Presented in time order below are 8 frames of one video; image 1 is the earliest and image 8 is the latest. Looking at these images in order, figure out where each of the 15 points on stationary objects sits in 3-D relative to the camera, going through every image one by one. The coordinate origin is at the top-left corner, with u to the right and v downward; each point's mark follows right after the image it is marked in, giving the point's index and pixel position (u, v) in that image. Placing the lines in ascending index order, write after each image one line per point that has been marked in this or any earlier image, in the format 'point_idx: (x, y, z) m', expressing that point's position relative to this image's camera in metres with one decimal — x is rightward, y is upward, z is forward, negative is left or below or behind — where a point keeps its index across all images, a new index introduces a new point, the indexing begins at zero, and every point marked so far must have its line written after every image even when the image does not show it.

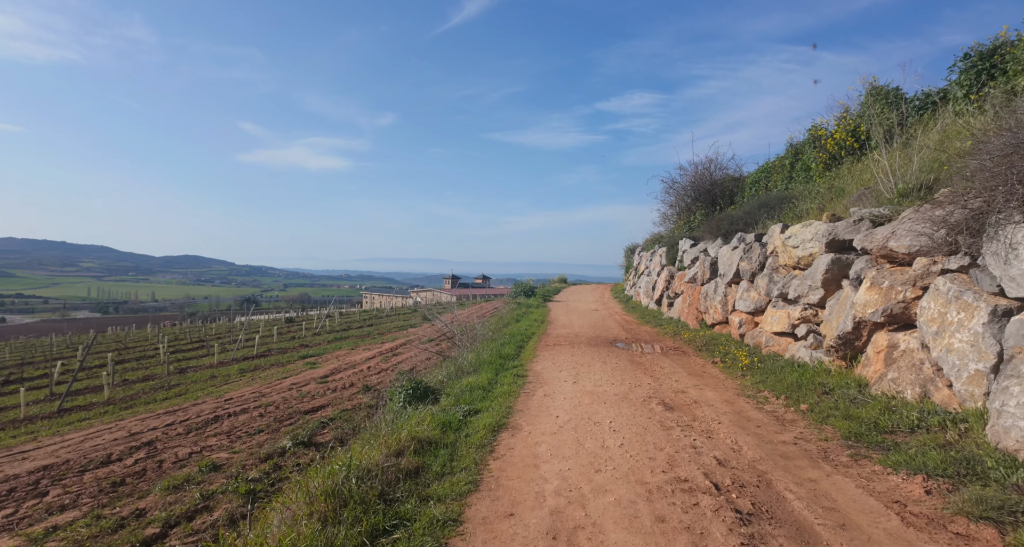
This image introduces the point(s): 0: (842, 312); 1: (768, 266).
0: (+4.5, -0.5, +7.2) m
1: (+4.9, +0.1, +10.0) m
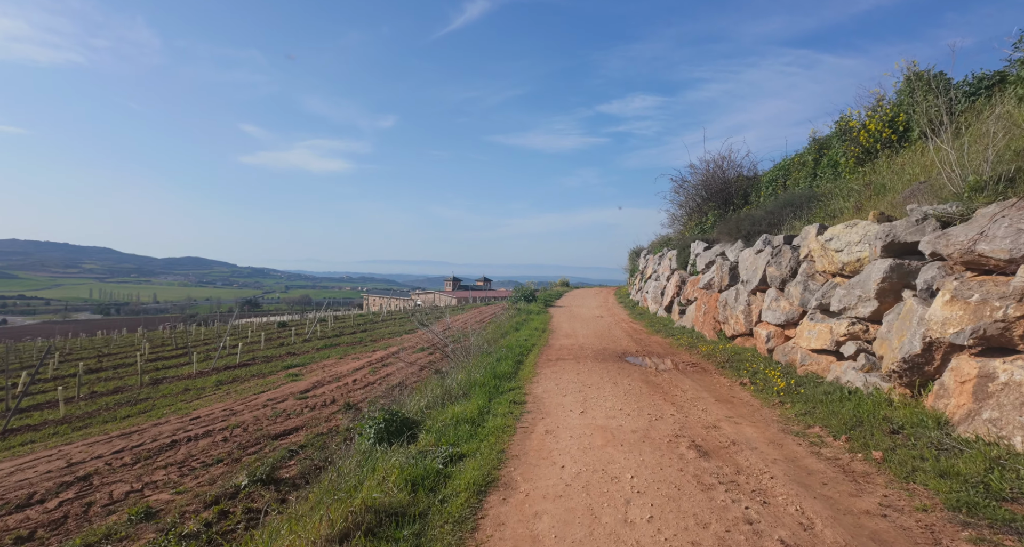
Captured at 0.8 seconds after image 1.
0: (+4.4, -0.6, +5.9) m
1: (+4.8, 0.0, +8.8) m
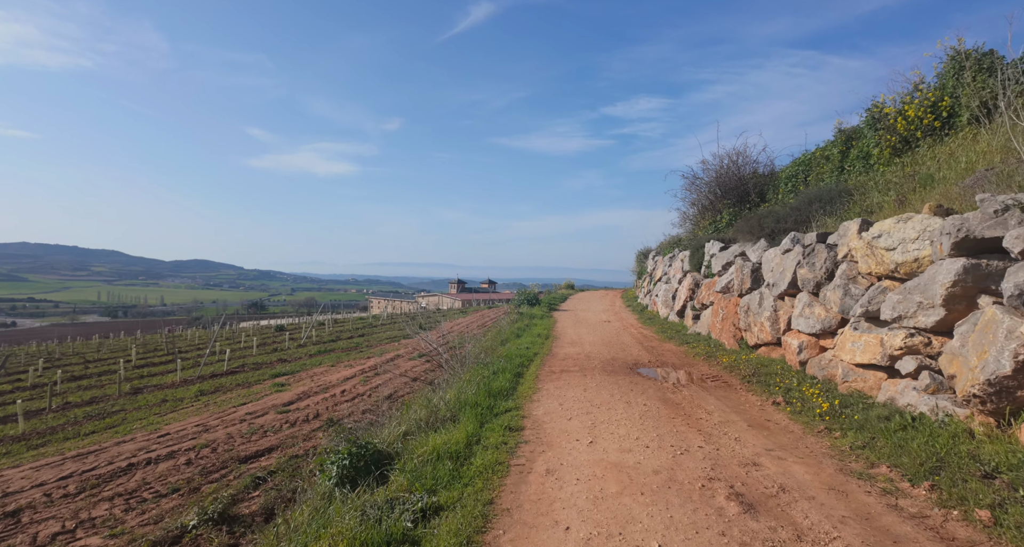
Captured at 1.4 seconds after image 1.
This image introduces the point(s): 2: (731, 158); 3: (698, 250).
0: (+4.3, -0.6, +4.8) m
1: (+4.8, 0.0, +7.7) m
2: (+7.7, +4.1, +18.6) m
3: (+5.8, +0.7, +16.6) m
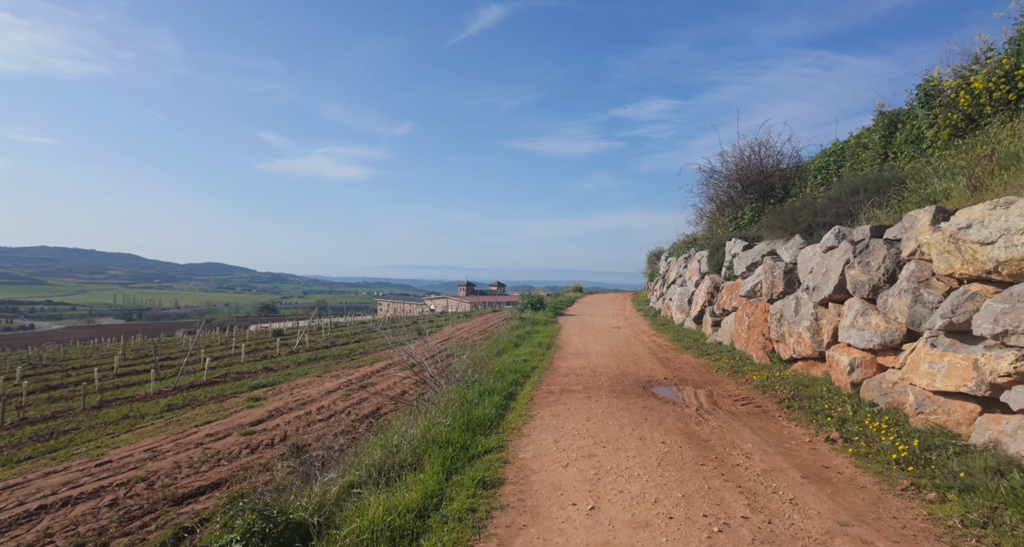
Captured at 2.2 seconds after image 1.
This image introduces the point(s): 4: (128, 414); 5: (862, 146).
0: (+4.1, -0.7, +3.3) m
1: (+4.6, 0.0, +6.2) m
2: (+7.8, +4.0, +17.1) m
3: (+5.8, +0.7, +15.0) m
4: (-9.2, -3.3, +12.7) m
5: (+8.8, +3.2, +13.3) m
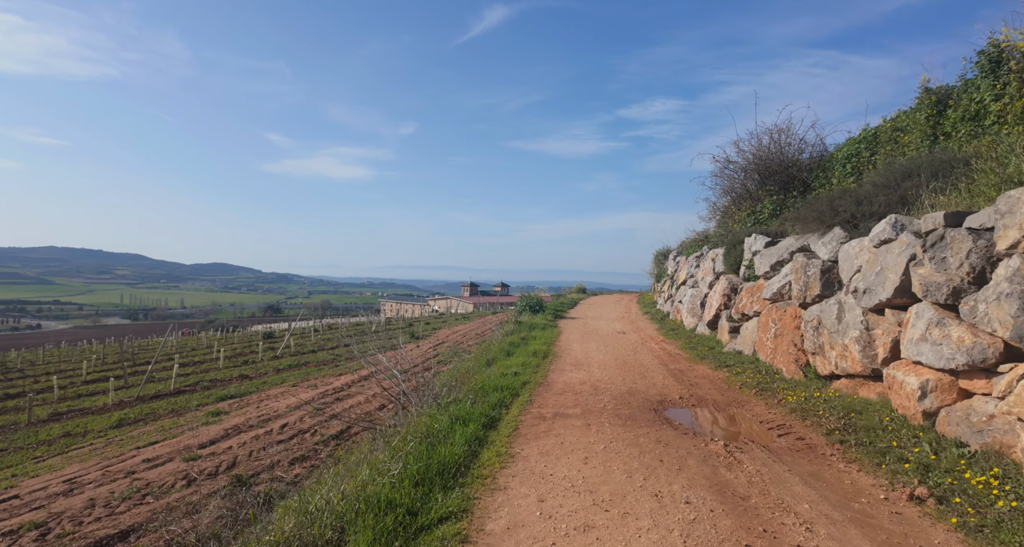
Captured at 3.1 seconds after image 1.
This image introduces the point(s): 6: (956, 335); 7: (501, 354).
0: (+3.9, -0.6, +1.8) m
1: (+4.4, 0.0, +4.7) m
2: (+7.6, +4.0, +15.5) m
3: (+5.7, +0.7, +13.5) m
4: (-9.3, -3.3, +11.3) m
5: (+8.6, +3.2, +11.7) m
6: (+4.3, -0.6, +5.1) m
7: (-0.3, -1.8, +11.7) m
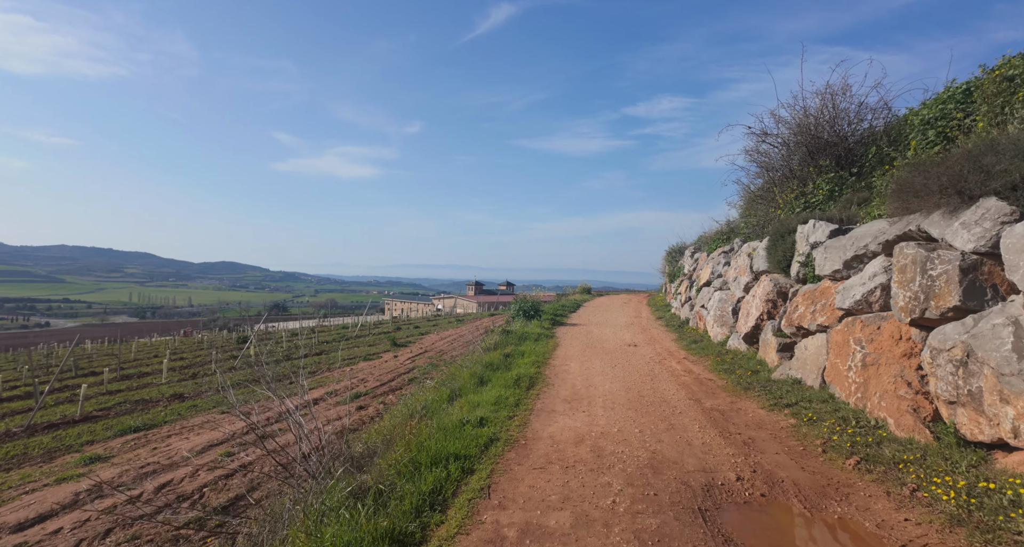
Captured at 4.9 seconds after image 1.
0: (+3.3, -0.6, -1.2) m
1: (+3.9, 0.0, +1.6) m
2: (+7.3, +4.0, +12.4) m
3: (+5.3, +0.7, +10.4) m
4: (-9.7, -3.3, +8.4) m
5: (+8.2, +3.2, +8.6) m
6: (+3.8, -0.6, +2.0) m
7: (-0.7, -1.7, +8.6) m
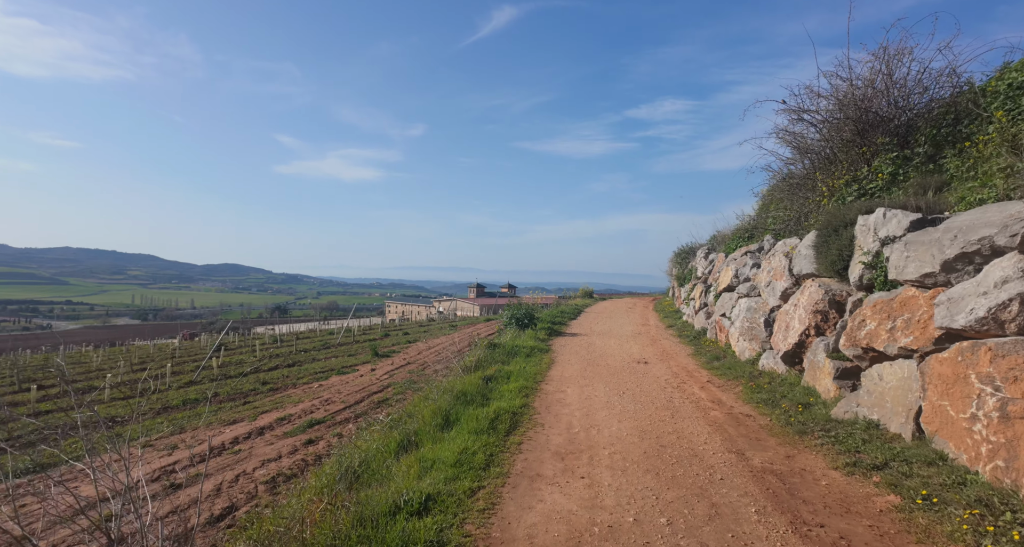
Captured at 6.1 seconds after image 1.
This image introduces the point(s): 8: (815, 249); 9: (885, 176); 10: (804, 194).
0: (+3.0, -0.7, -3.4) m
1: (+3.6, -0.1, -0.6) m
2: (+7.0, +3.9, +10.2) m
3: (+5.0, +0.6, +8.2) m
4: (-10.0, -3.3, +6.2) m
5: (+7.9, +3.1, +6.4) m
6: (+3.5, -0.6, -0.2) m
7: (-1.0, -1.8, +6.5) m
8: (+4.9, +0.4, +8.6) m
9: (+6.1, +1.6, +8.7) m
10: (+6.2, +1.7, +11.3) m
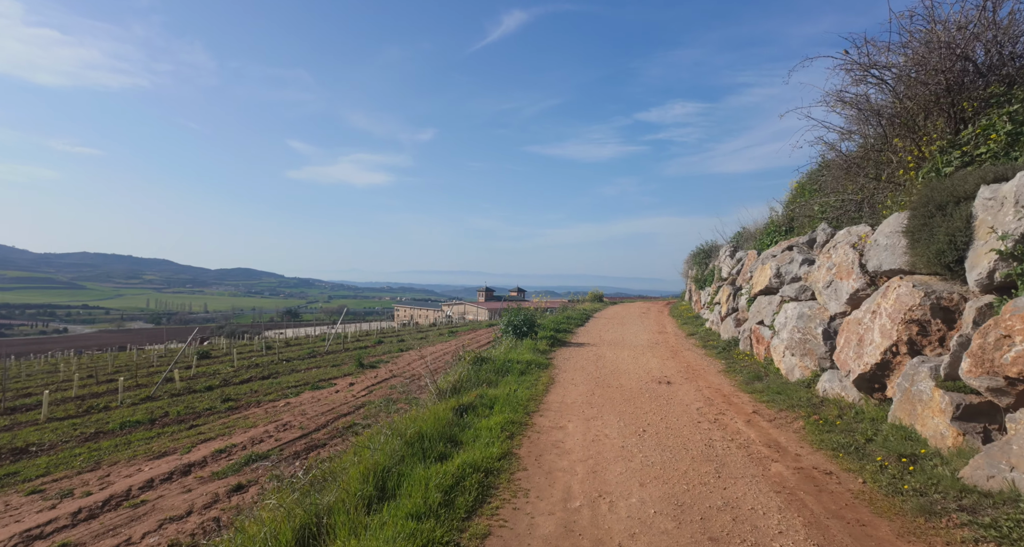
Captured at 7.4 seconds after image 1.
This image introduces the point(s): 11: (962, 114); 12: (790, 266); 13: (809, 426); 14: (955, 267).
0: (+2.6, -0.5, -5.7) m
1: (+3.2, +0.1, -2.9) m
2: (+6.8, +4.0, +7.9) m
3: (+4.8, +0.7, +6.0) m
4: (-10.3, -3.3, +4.2) m
5: (+7.6, +3.2, +4.1) m
6: (+3.1, -0.5, -2.4) m
7: (-1.2, -1.7, +4.3) m
8: (+4.7, +0.5, +6.3) m
9: (+5.9, +1.7, +6.4) m
10: (+6.0, +1.8, +9.0) m
11: (+6.4, +2.3, +7.5) m
12: (+5.2, +0.2, +9.8) m
13: (+3.7, -1.8, +6.5) m
14: (+4.8, +0.1, +5.6) m
